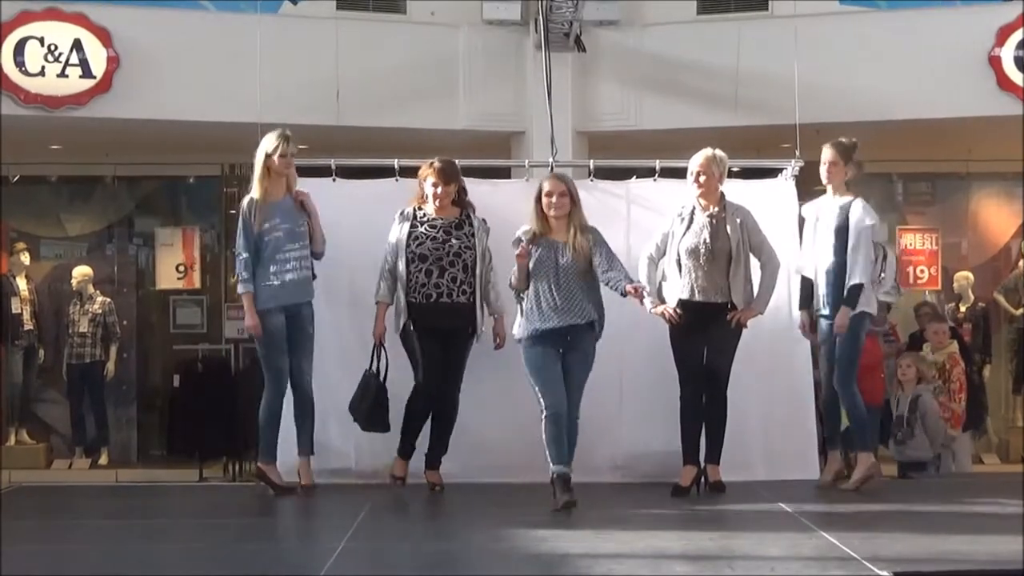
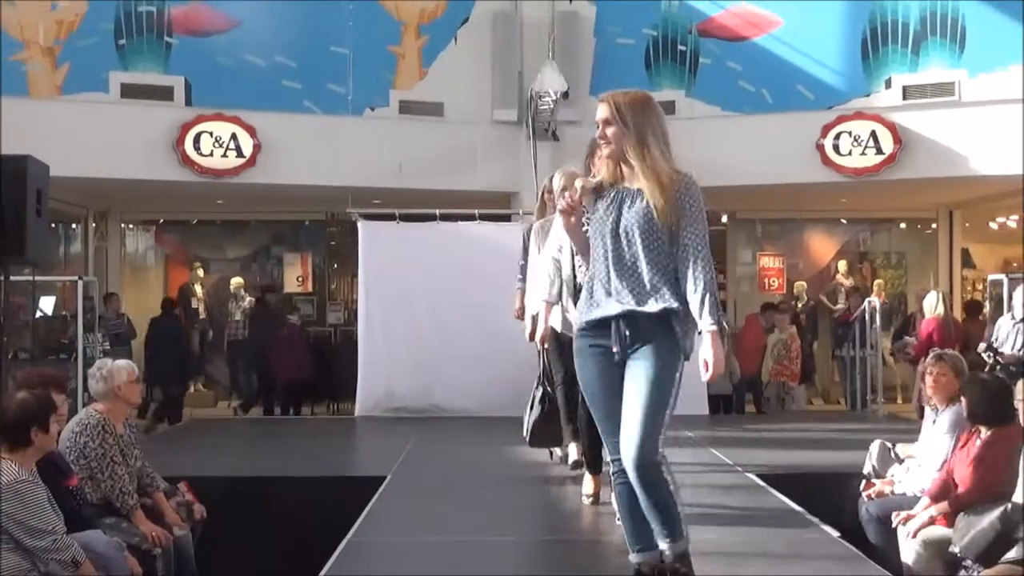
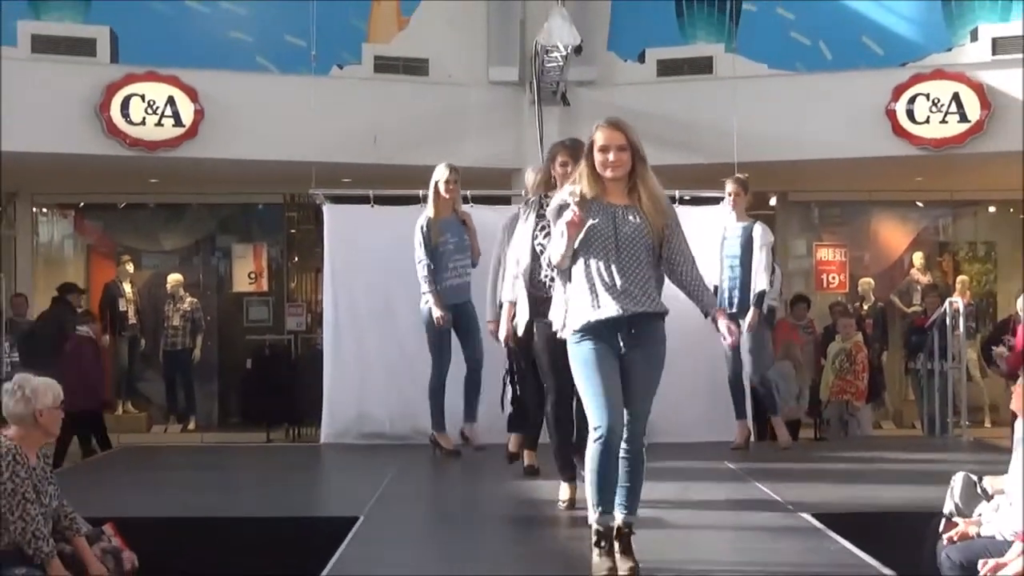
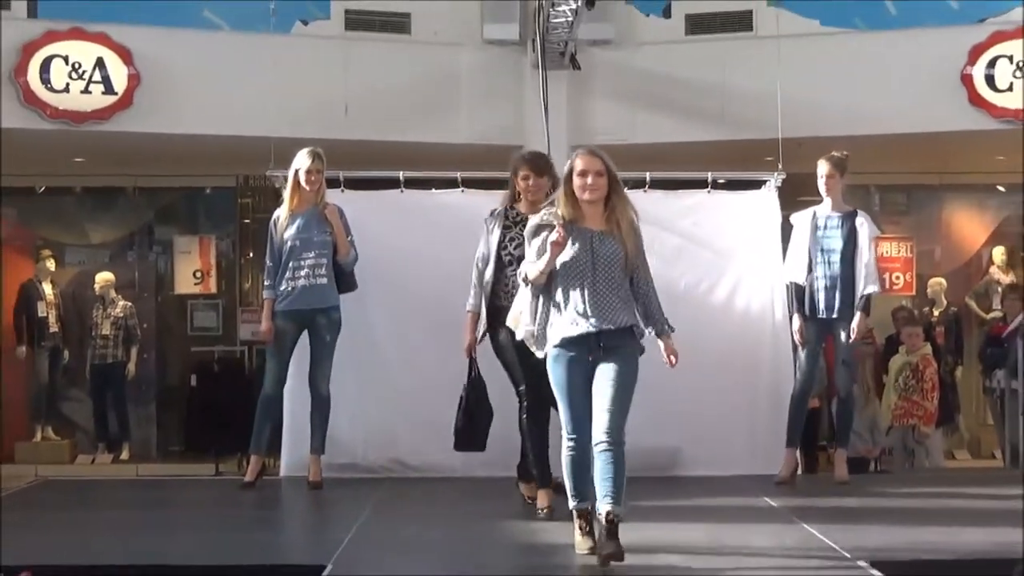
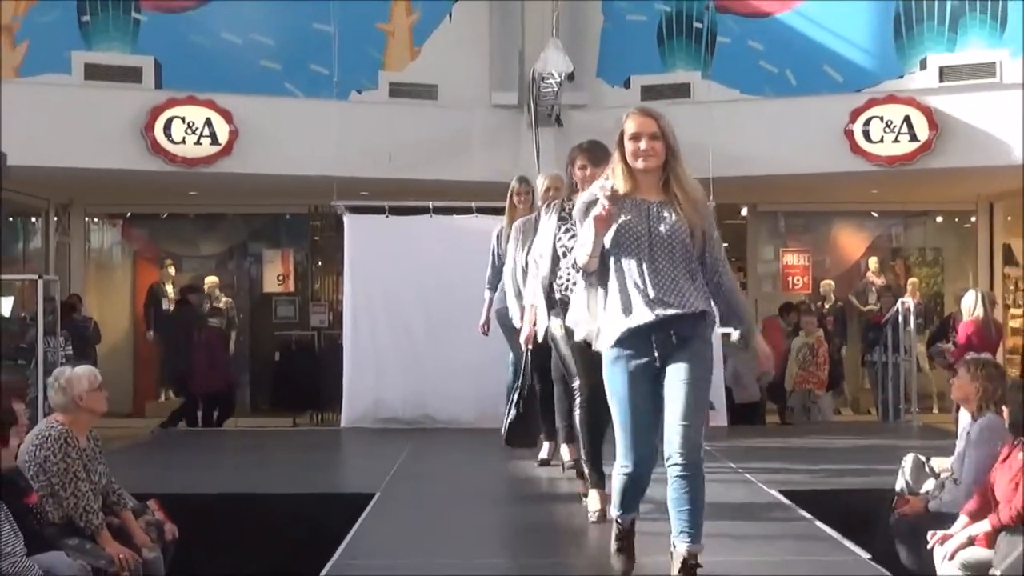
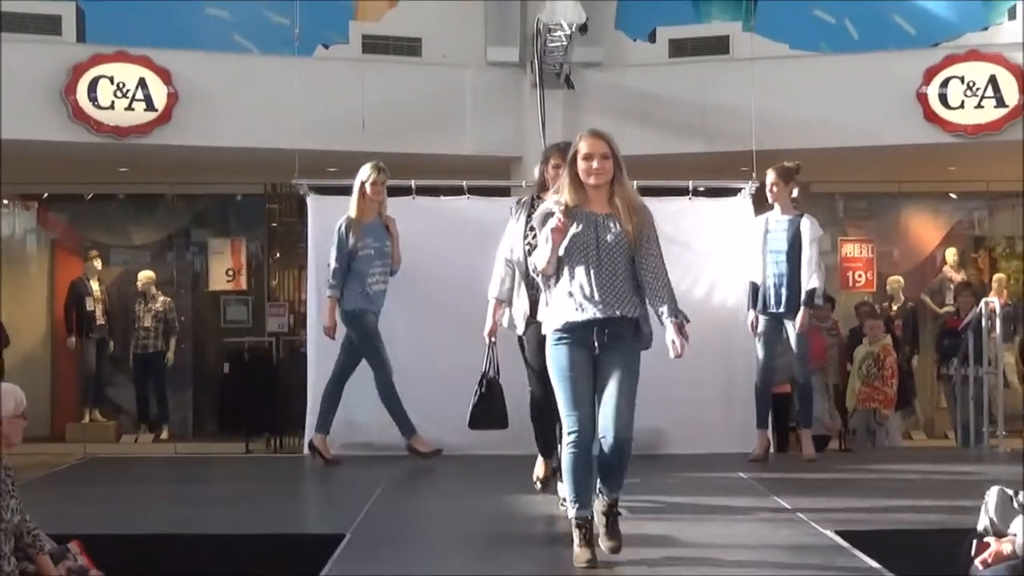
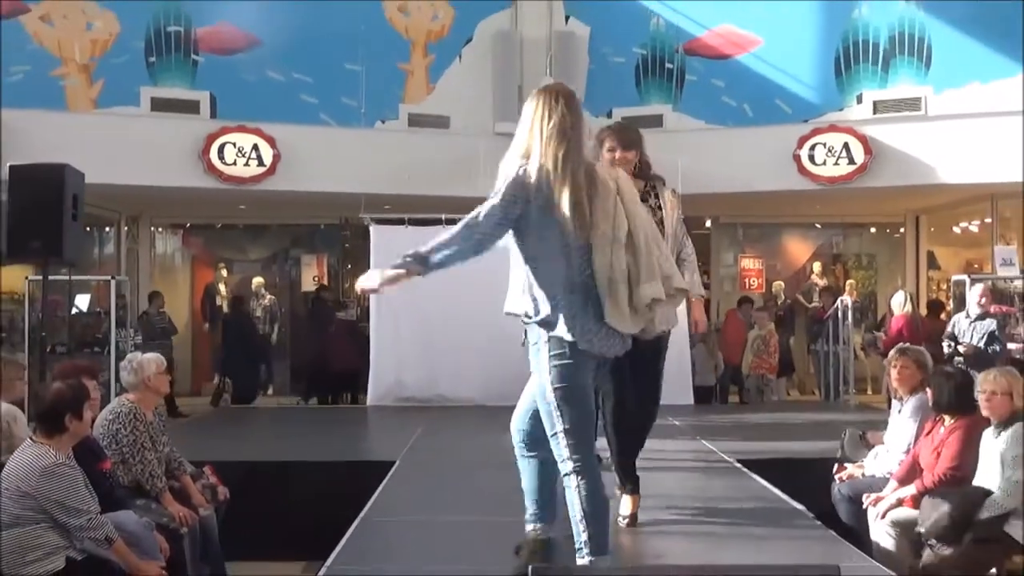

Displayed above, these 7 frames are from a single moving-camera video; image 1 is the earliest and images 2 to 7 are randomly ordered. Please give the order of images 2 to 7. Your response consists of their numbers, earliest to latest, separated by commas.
4, 6, 3, 5, 2, 7
